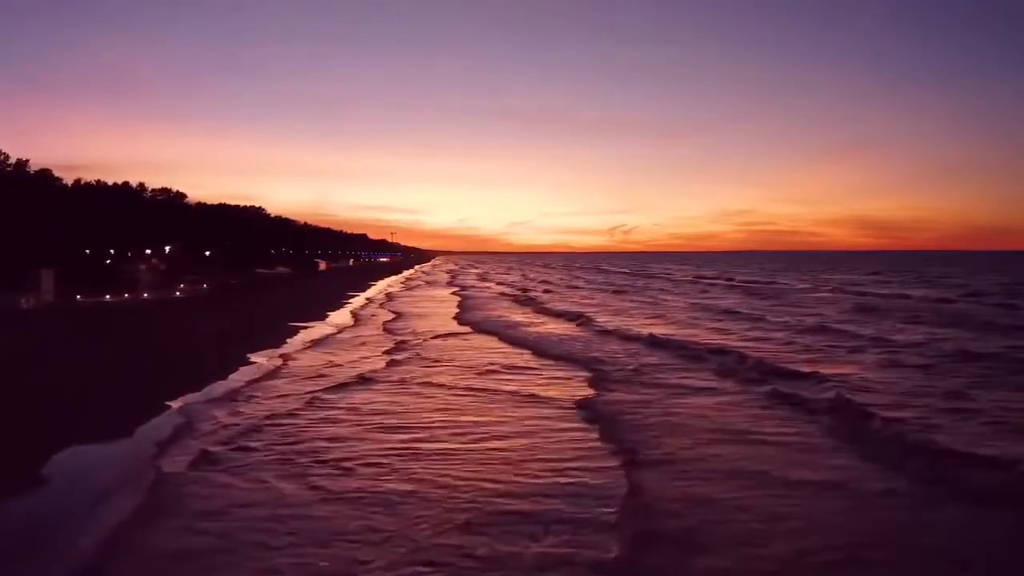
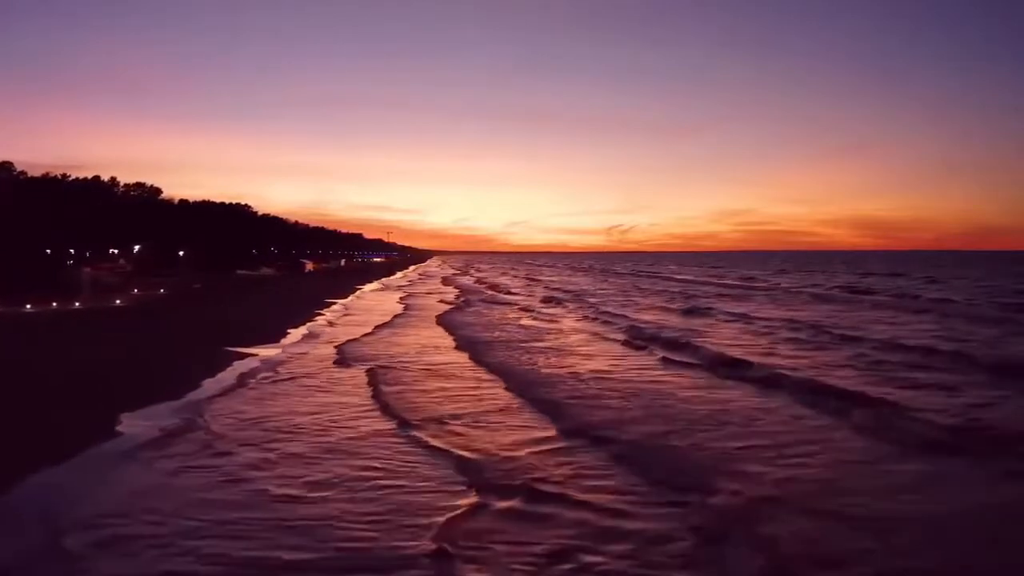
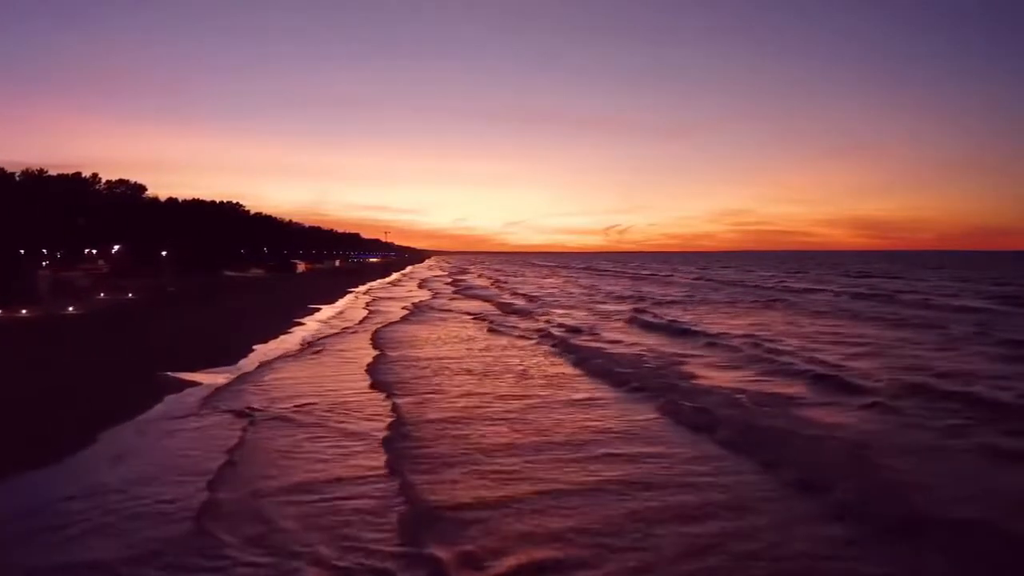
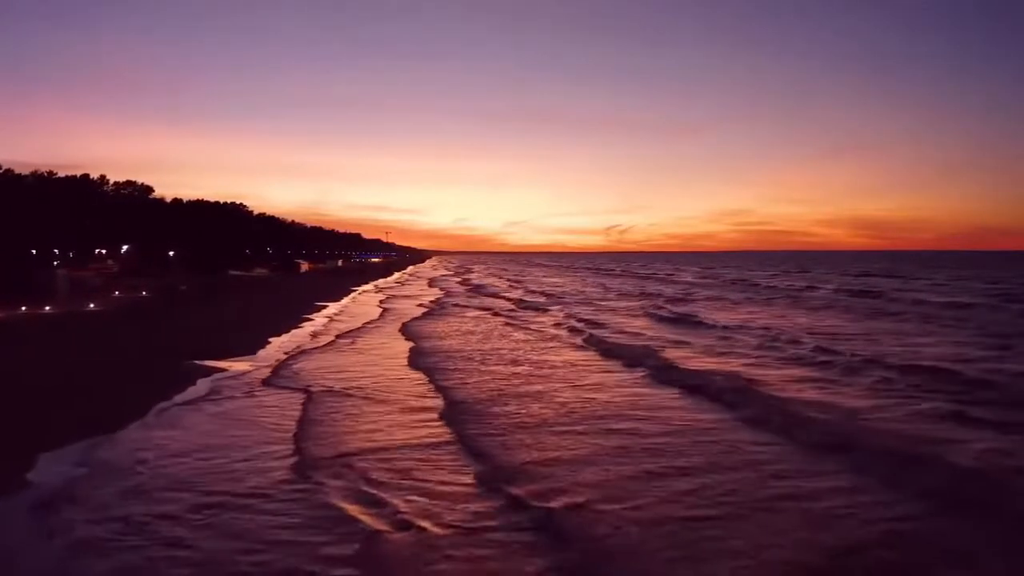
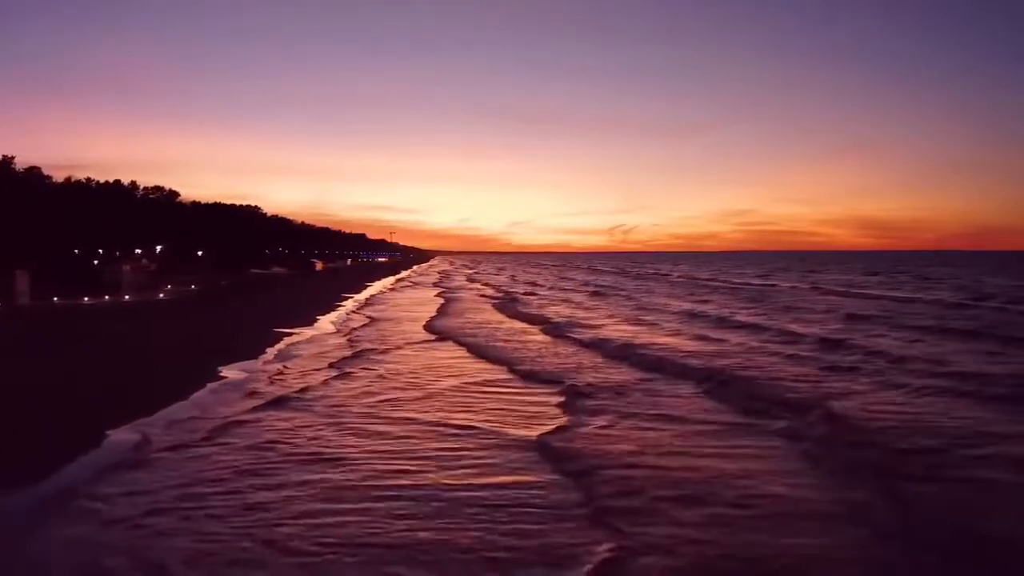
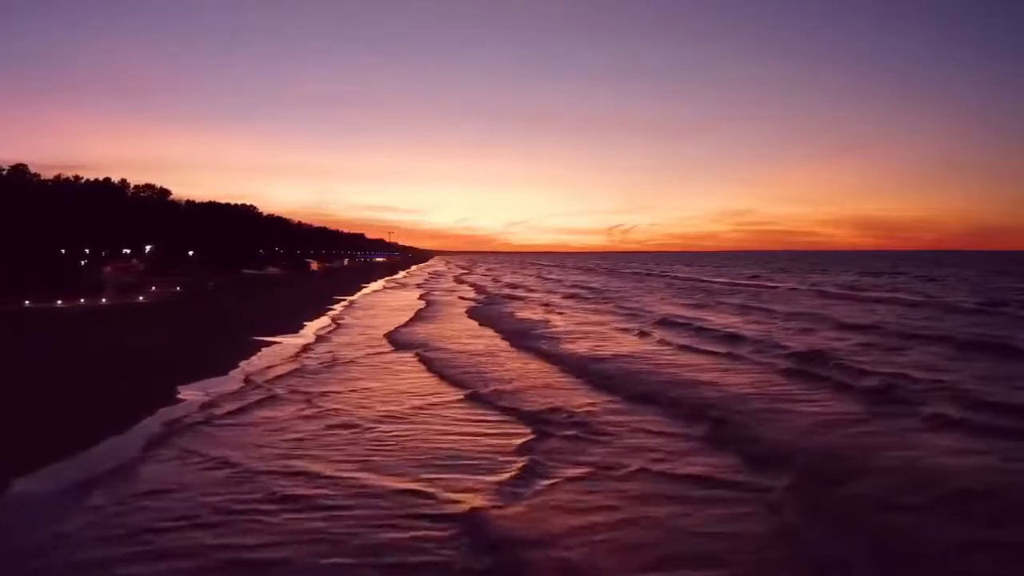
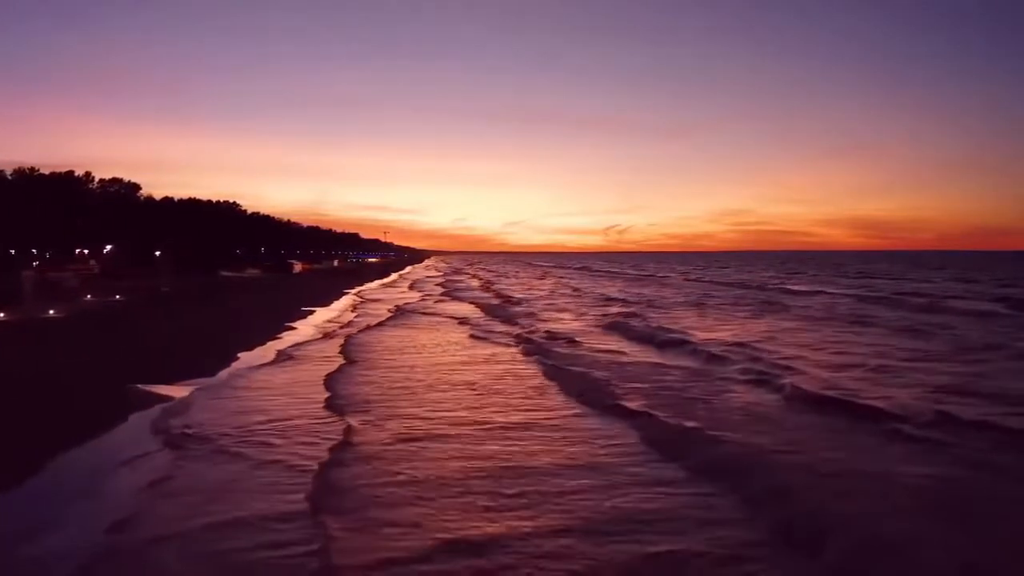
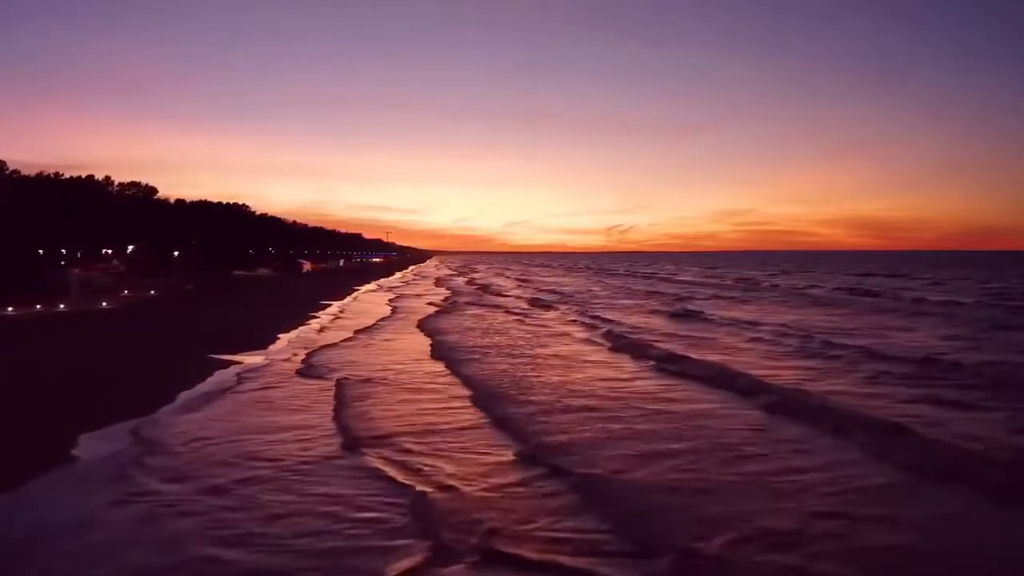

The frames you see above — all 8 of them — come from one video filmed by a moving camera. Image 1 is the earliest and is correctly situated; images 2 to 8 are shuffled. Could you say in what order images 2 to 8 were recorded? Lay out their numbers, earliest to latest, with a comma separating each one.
5, 6, 2, 8, 4, 3, 7
